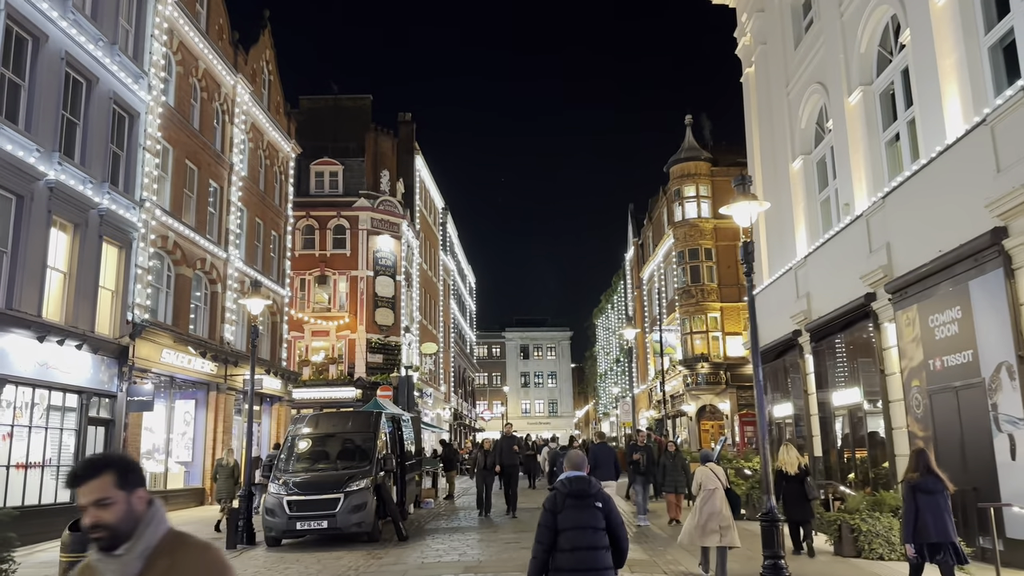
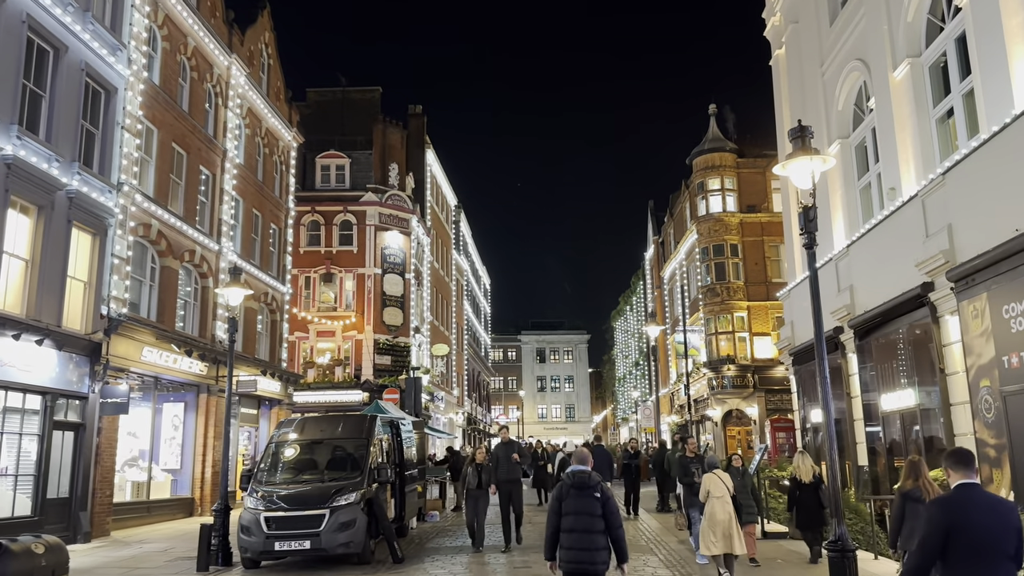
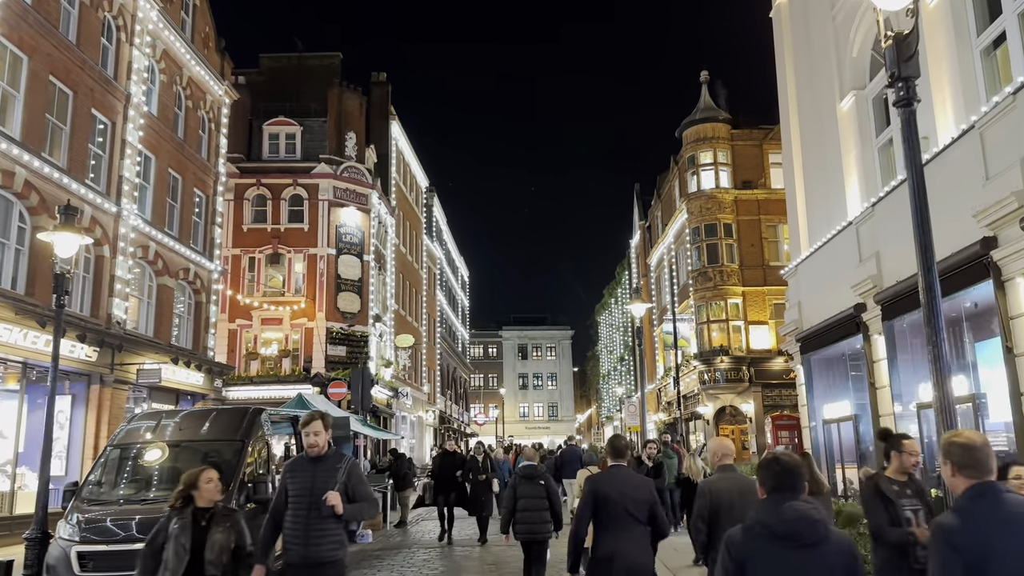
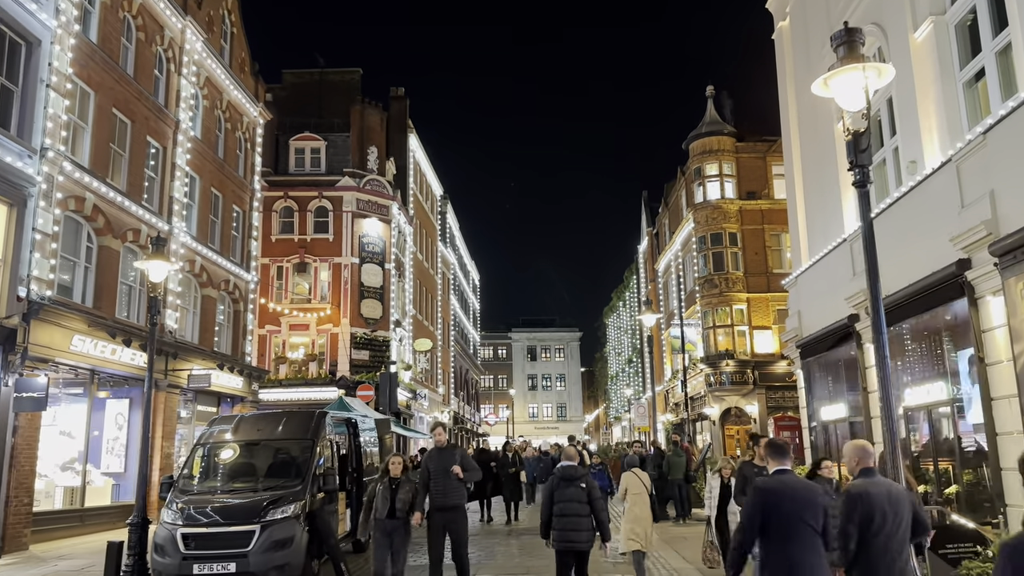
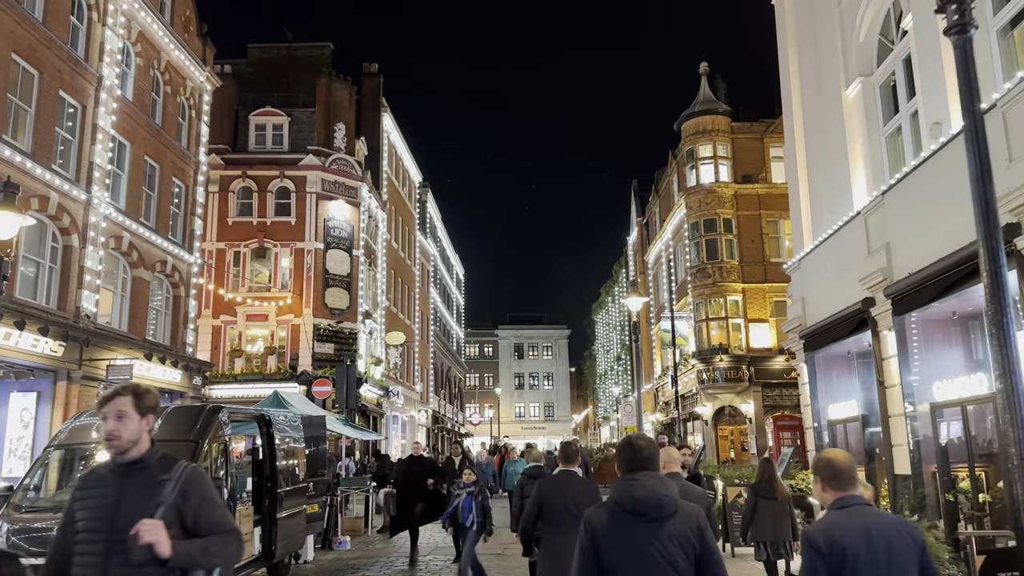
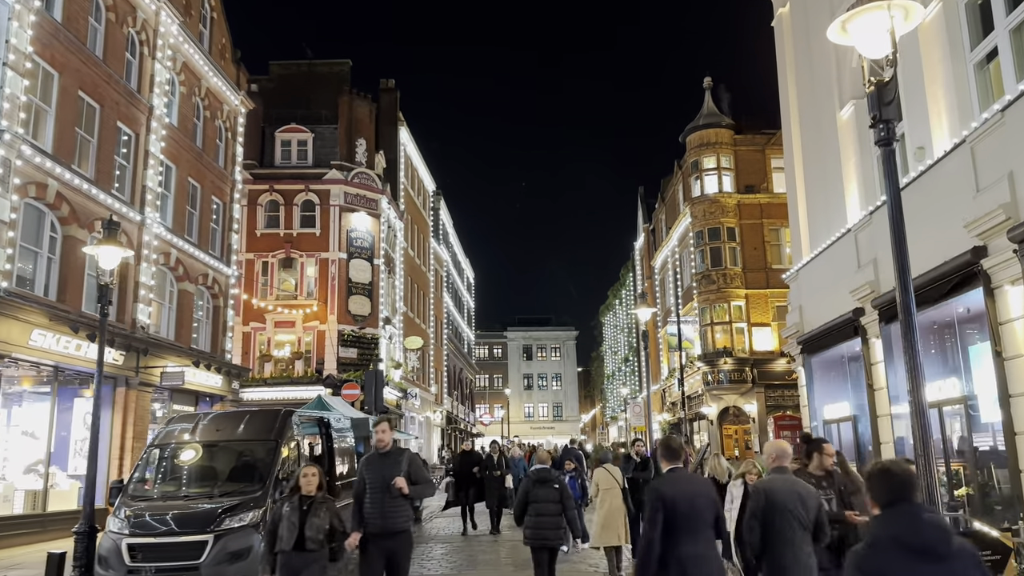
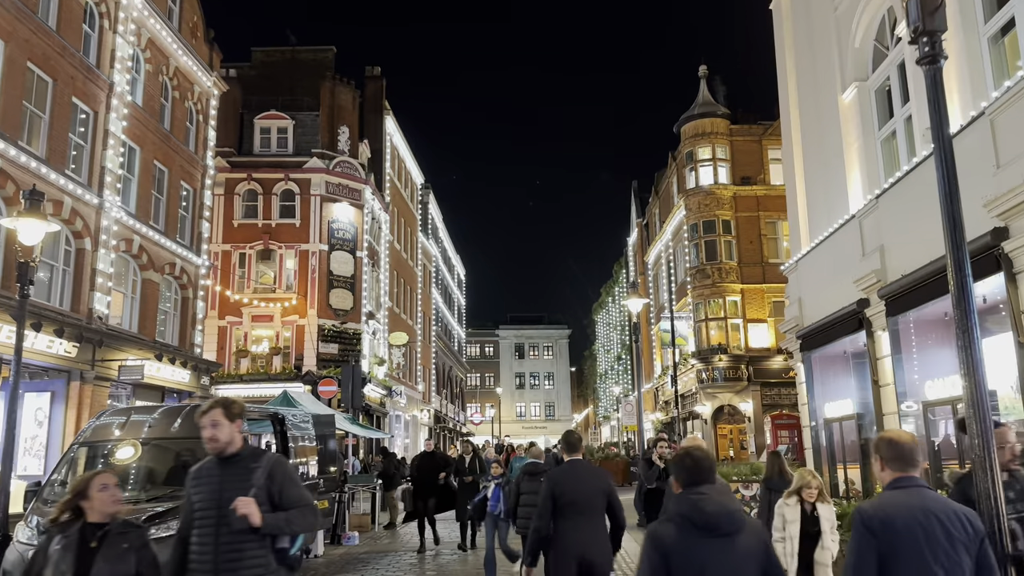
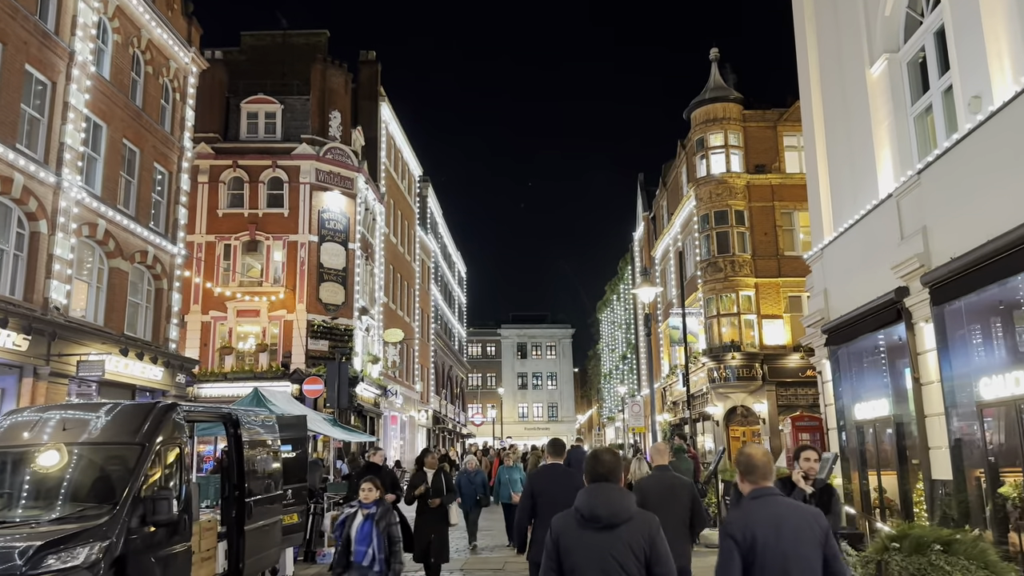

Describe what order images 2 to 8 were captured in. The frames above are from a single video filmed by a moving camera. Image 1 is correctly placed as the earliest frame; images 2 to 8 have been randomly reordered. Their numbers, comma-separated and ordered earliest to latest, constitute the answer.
2, 4, 6, 3, 7, 5, 8
